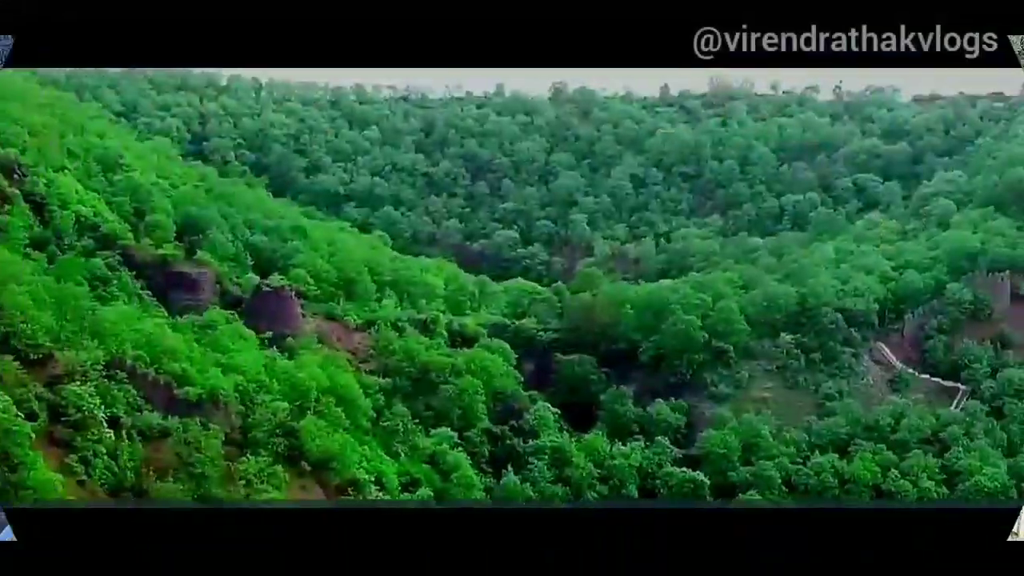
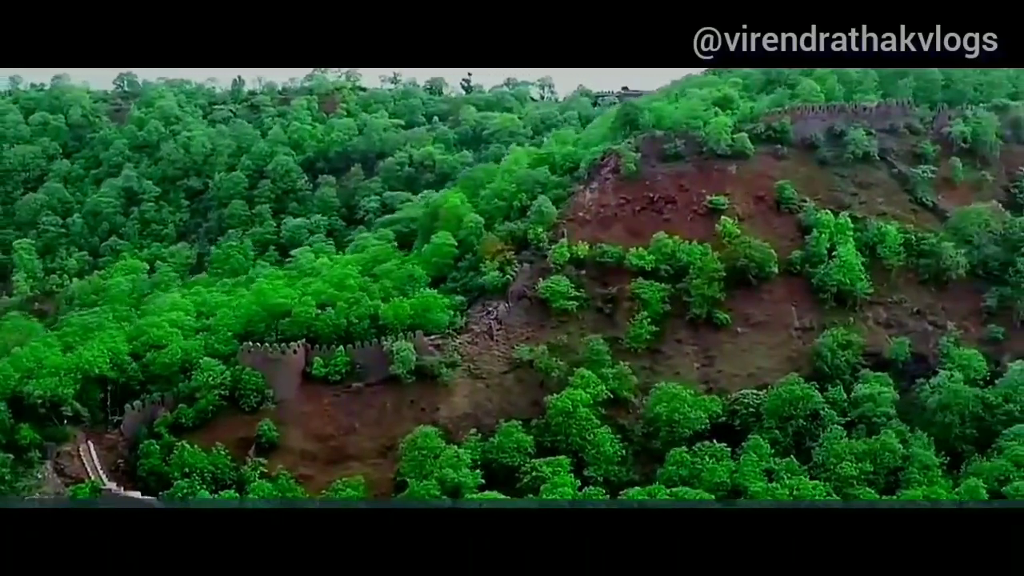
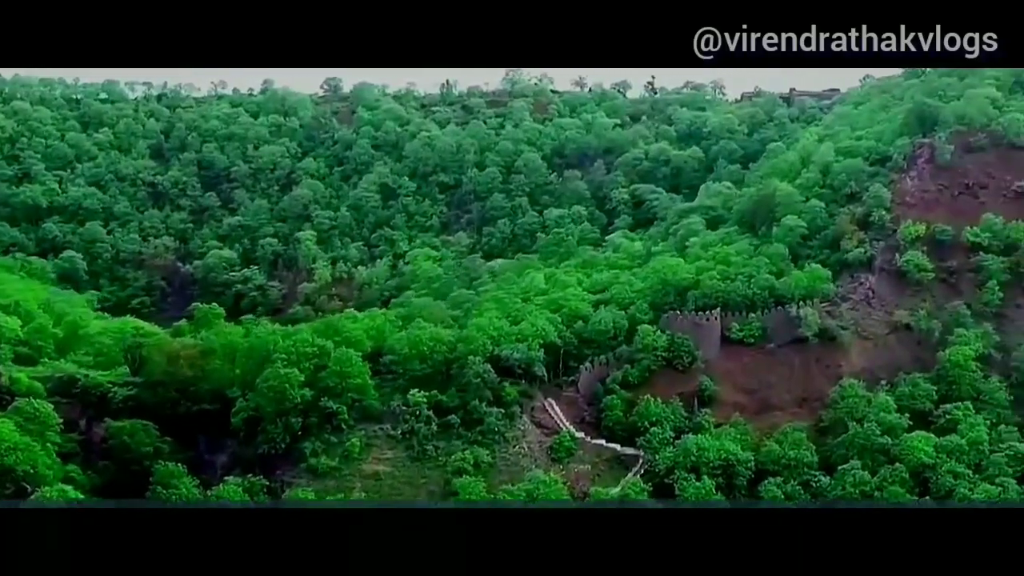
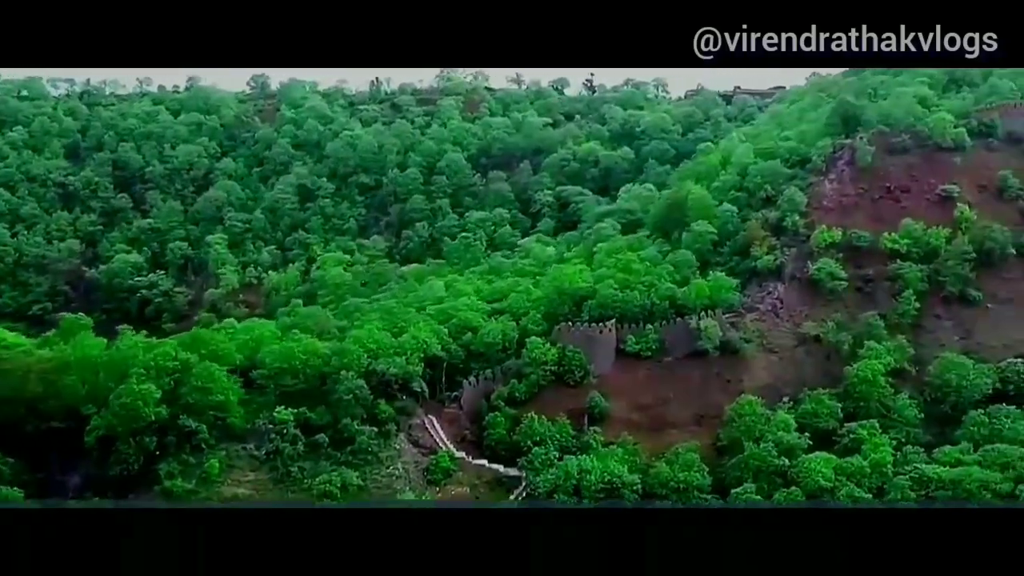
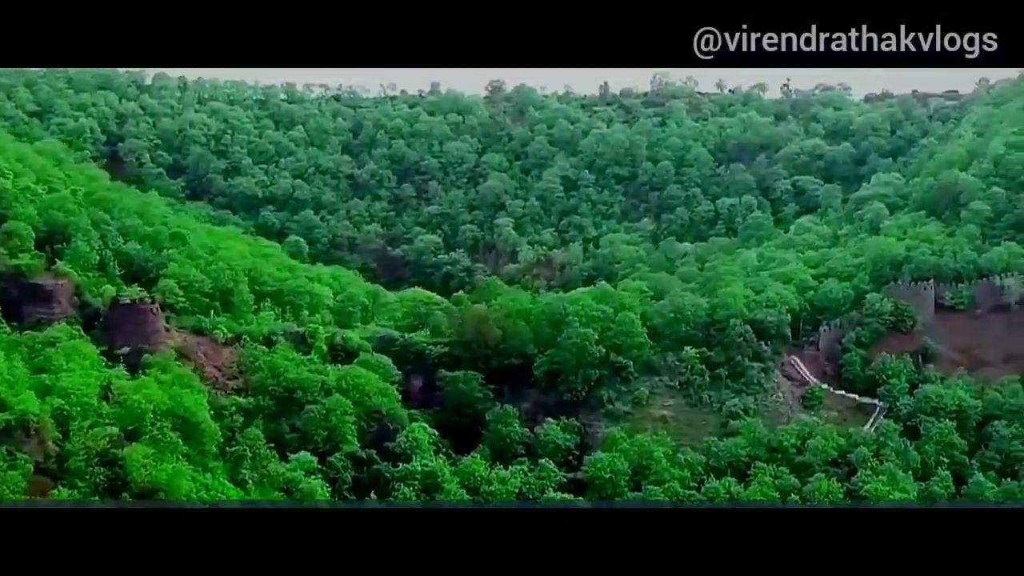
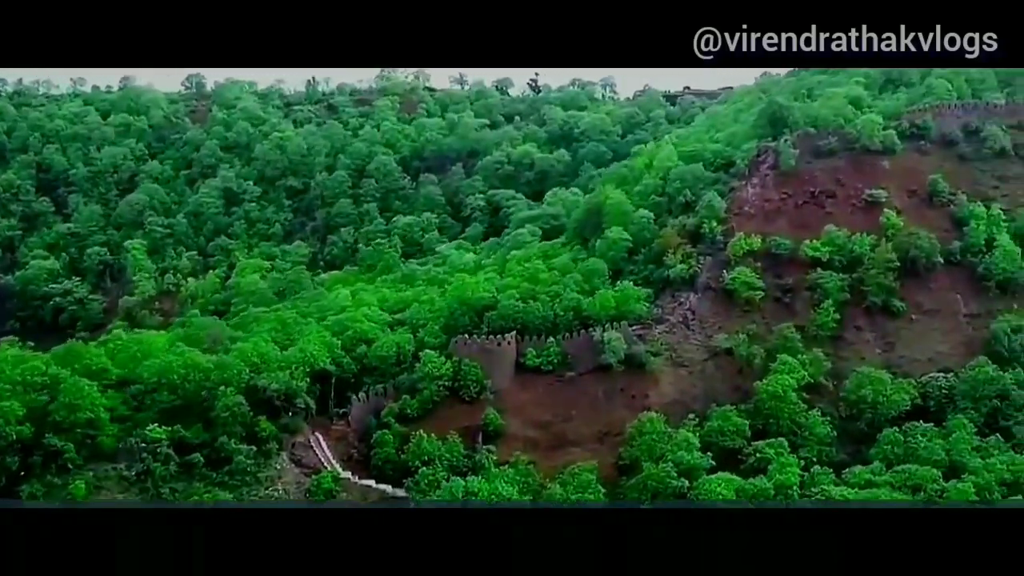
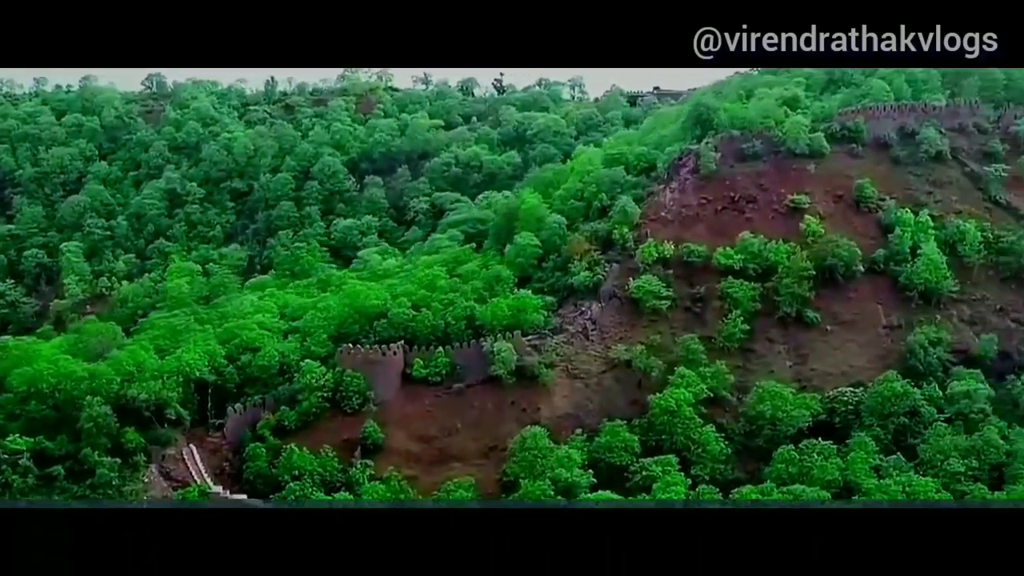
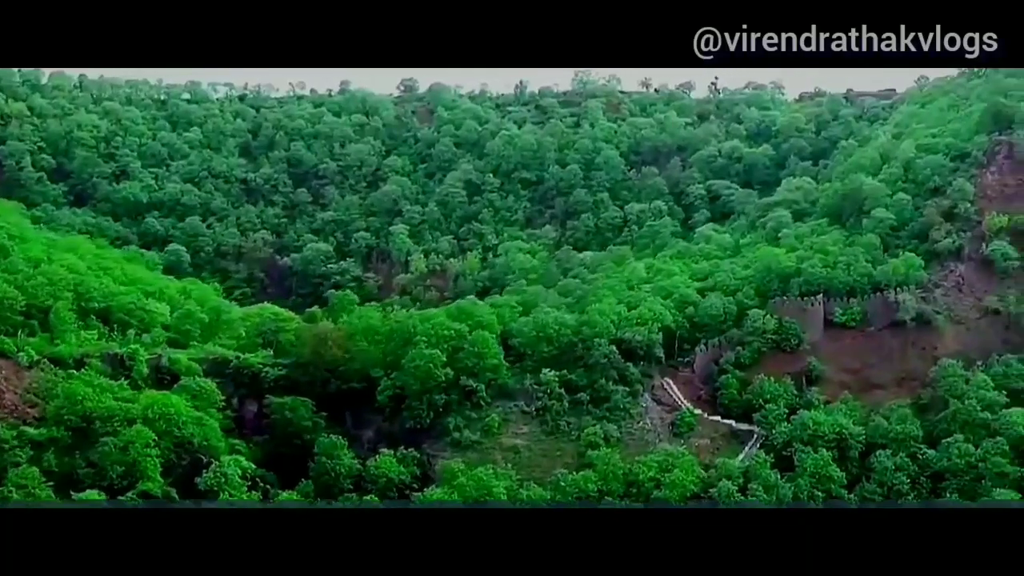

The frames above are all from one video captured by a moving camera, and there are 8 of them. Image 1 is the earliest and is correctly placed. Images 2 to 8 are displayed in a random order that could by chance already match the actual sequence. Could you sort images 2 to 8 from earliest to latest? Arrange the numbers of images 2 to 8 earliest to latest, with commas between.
5, 8, 3, 4, 6, 7, 2
